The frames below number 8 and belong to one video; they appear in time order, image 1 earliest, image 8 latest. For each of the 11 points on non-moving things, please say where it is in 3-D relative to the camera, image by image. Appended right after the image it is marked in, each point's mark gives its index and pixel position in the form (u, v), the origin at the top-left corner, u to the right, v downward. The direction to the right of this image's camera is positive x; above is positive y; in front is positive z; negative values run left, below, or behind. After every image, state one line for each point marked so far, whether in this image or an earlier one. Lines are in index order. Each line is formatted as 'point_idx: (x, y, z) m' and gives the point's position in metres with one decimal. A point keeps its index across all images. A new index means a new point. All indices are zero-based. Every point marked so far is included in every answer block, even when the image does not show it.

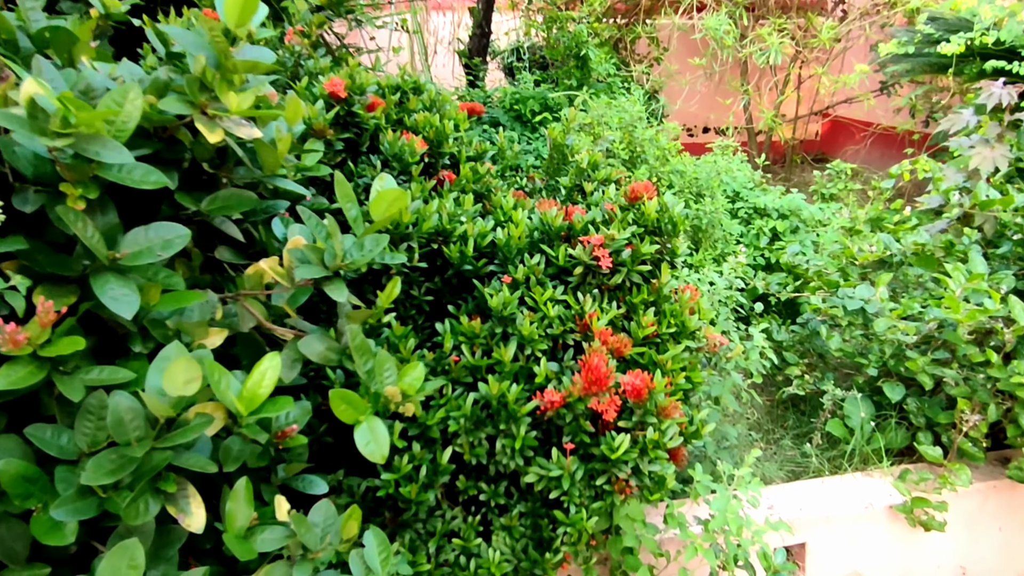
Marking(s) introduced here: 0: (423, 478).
0: (-0.3, -0.6, +2.7) m
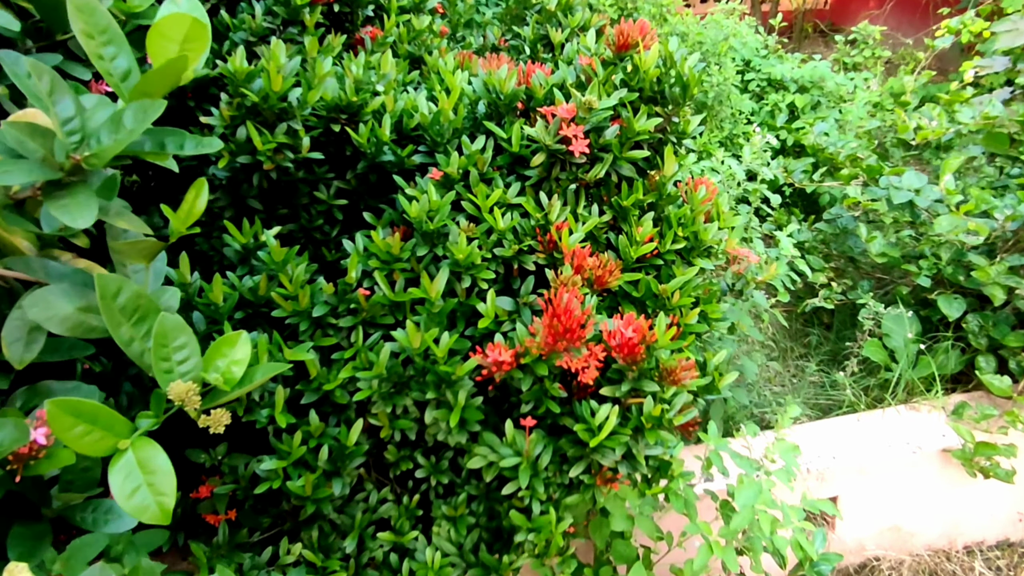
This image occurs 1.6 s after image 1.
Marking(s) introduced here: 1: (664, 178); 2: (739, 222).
0: (-0.4, -0.4, +1.9) m
1: (+0.4, +0.3, +1.9) m
2: (+0.6, +0.2, +2.0) m
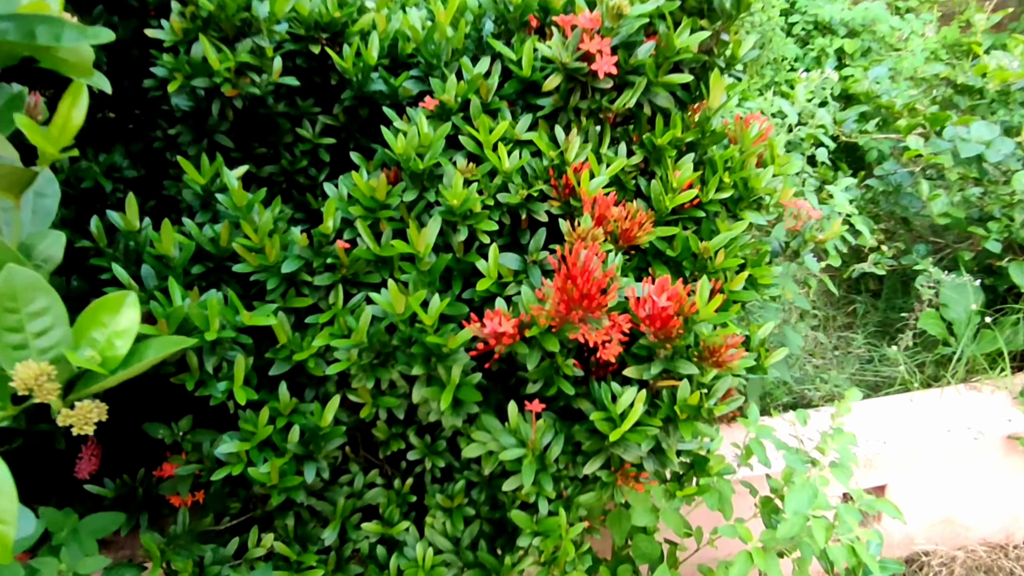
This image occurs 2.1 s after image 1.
0: (-0.4, -0.3, +1.6) m
1: (+0.4, +0.3, +1.5) m
2: (+0.6, +0.2, +1.6) m
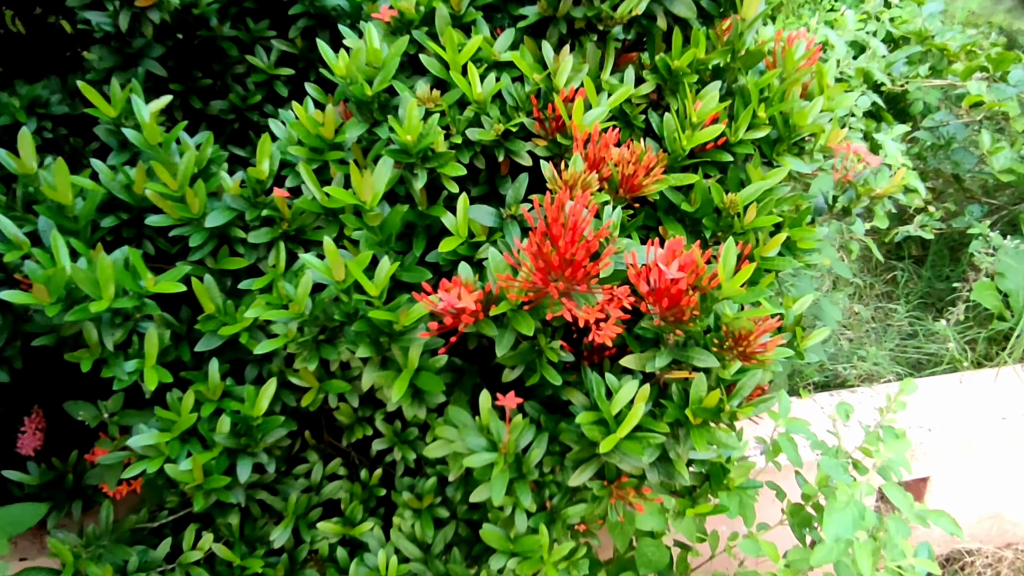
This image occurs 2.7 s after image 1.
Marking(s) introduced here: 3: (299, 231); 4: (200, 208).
0: (-0.5, -0.3, +1.3) m
1: (+0.3, +0.4, +1.2) m
2: (+0.6, +0.3, +1.3) m
3: (-0.4, +0.1, +1.3) m
4: (-0.5, +0.1, +1.3) m
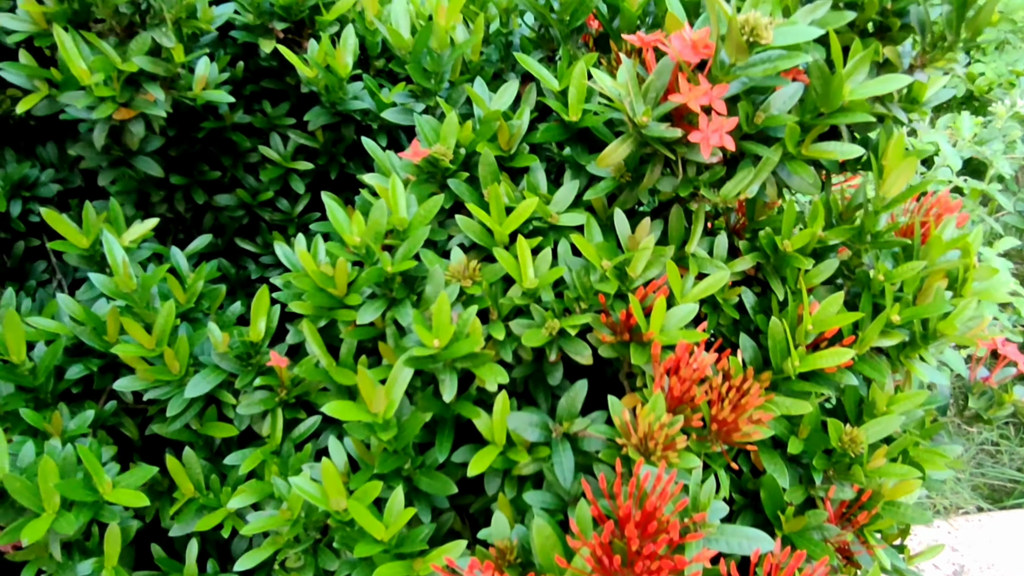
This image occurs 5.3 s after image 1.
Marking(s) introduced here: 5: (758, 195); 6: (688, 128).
0: (-0.4, -0.5, +1.1) m
1: (+0.4, +0.1, +0.9) m
2: (+0.6, 0.0, +1.0) m
3: (-0.3, -0.2, +1.1) m
4: (-0.4, -0.1, +1.1) m
5: (+0.3, +0.1, +0.9) m
6: (+0.2, +0.2, +0.8) m
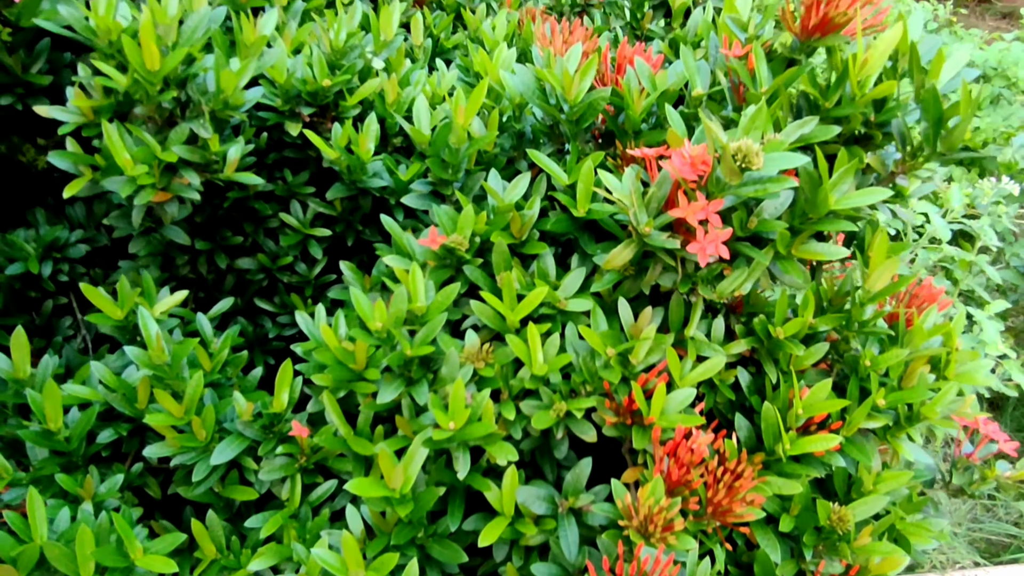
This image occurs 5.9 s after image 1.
0: (-0.4, -0.6, +1.1) m
1: (+0.4, 0.0, +1.0) m
2: (+0.6, -0.1, +1.1) m
3: (-0.3, -0.3, +1.2) m
4: (-0.4, -0.2, +1.1) m
5: (+0.3, 0.0, +0.9) m
6: (+0.2, +0.1, +0.8) m
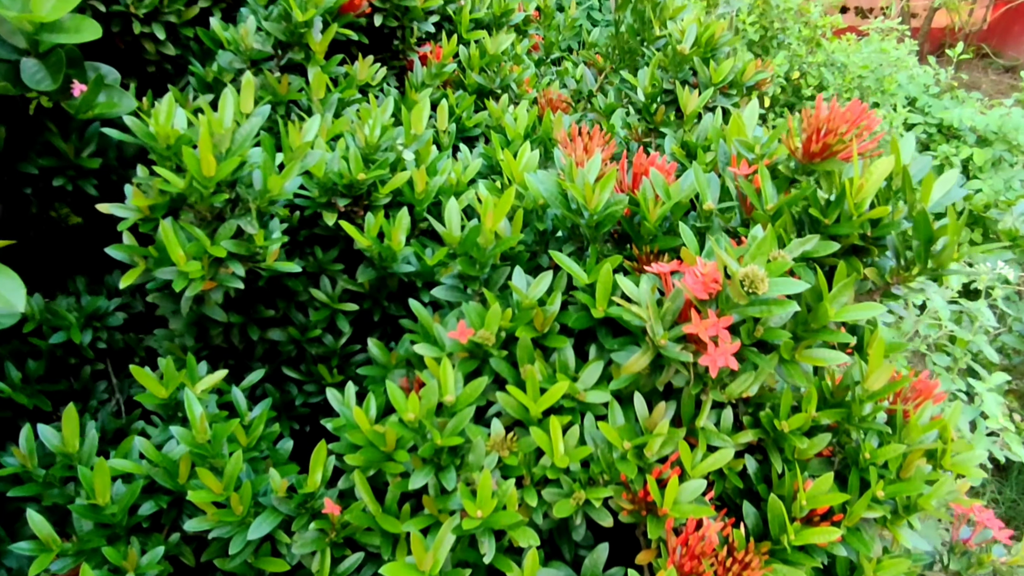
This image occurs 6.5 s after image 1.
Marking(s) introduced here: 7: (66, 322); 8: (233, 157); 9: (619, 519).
0: (-0.4, -0.7, +1.2) m
1: (+0.5, -0.1, +1.1) m
2: (+0.7, -0.2, +1.1) m
3: (-0.3, -0.4, +1.2) m
4: (-0.4, -0.3, +1.2) m
5: (+0.3, -0.1, +1.0) m
6: (+0.2, -0.1, +0.9) m
7: (-0.9, -0.1, +1.6) m
8: (-0.4, +0.2, +1.1) m
9: (+0.1, -0.3, +1.0) m
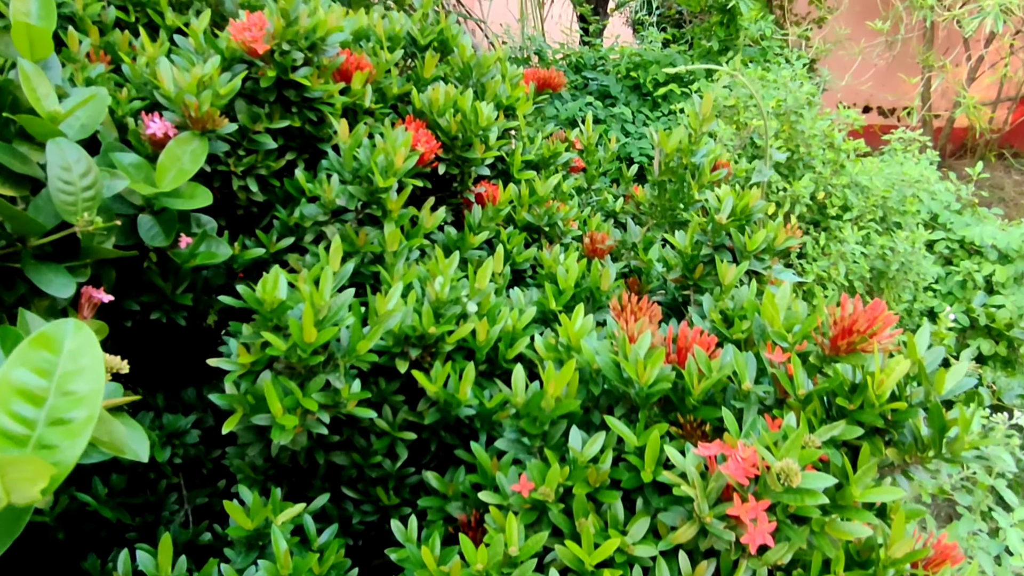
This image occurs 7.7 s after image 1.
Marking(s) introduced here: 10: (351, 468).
0: (-0.3, -1.0, +1.3) m
1: (+0.6, -0.4, +1.2) m
2: (+0.7, -0.5, +1.2) m
3: (-0.2, -0.6, +1.3) m
4: (-0.3, -0.6, +1.3) m
5: (+0.4, -0.4, +1.1) m
6: (+0.3, -0.3, +1.0) m
7: (-0.8, -0.3, +1.8) m
8: (-0.3, -0.1, +1.3) m
9: (+0.2, -0.5, +1.1) m
10: (-0.4, -0.4, +1.8) m
